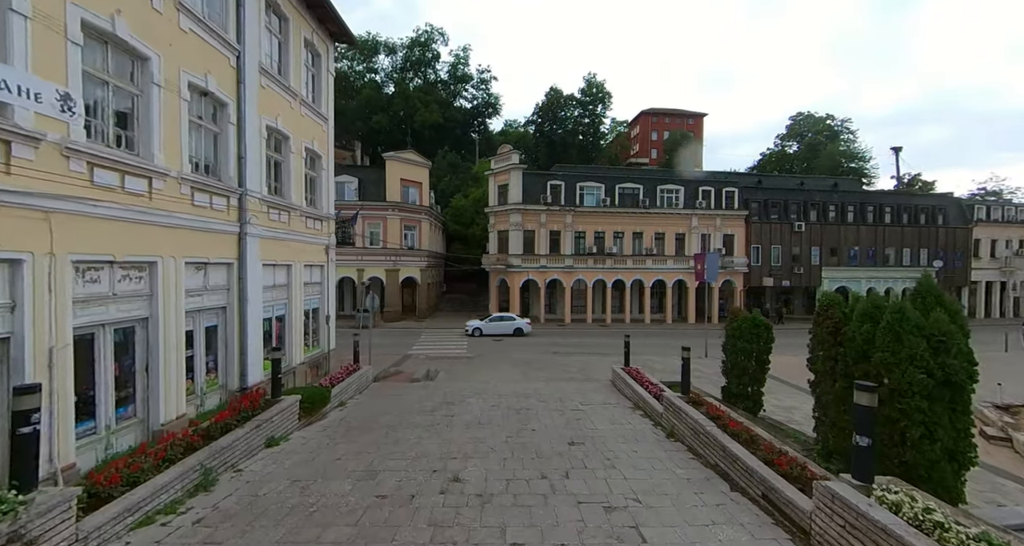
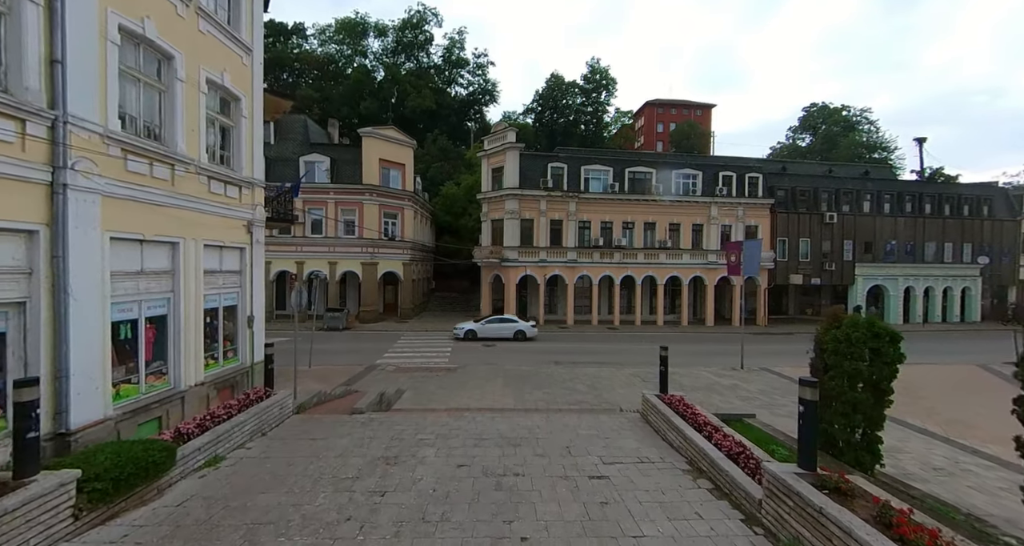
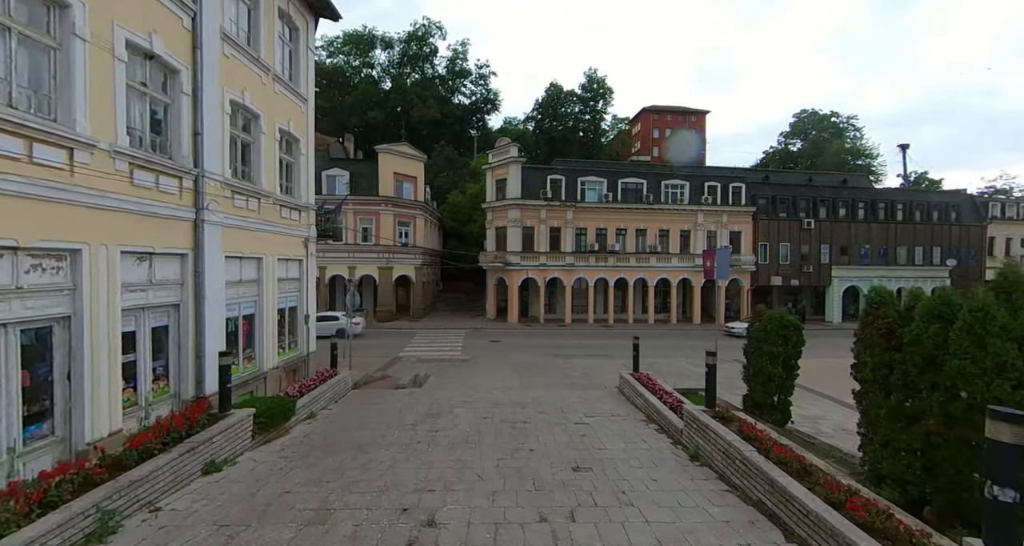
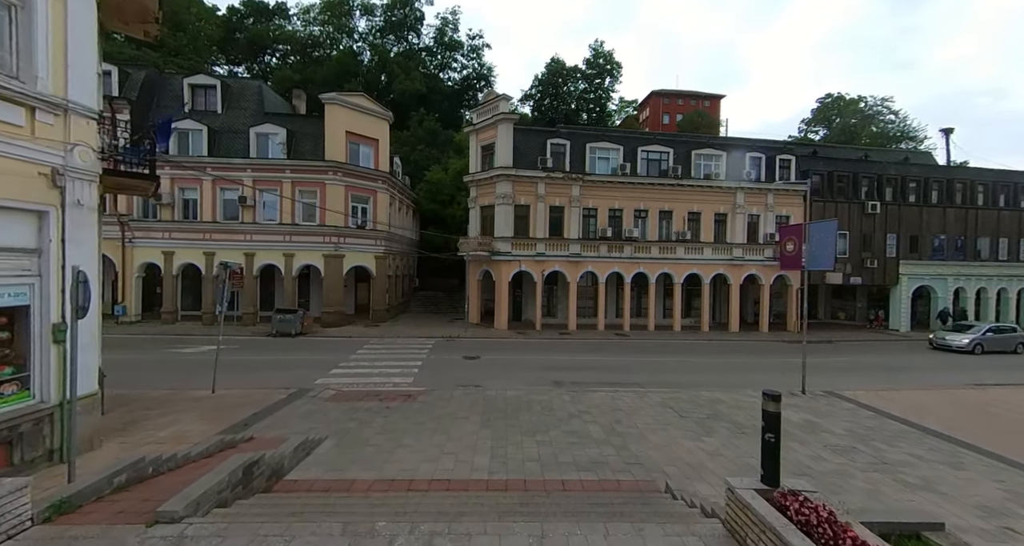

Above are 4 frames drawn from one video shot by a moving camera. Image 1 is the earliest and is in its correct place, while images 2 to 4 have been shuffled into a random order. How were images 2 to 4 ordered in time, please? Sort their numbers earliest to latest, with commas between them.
3, 2, 4
